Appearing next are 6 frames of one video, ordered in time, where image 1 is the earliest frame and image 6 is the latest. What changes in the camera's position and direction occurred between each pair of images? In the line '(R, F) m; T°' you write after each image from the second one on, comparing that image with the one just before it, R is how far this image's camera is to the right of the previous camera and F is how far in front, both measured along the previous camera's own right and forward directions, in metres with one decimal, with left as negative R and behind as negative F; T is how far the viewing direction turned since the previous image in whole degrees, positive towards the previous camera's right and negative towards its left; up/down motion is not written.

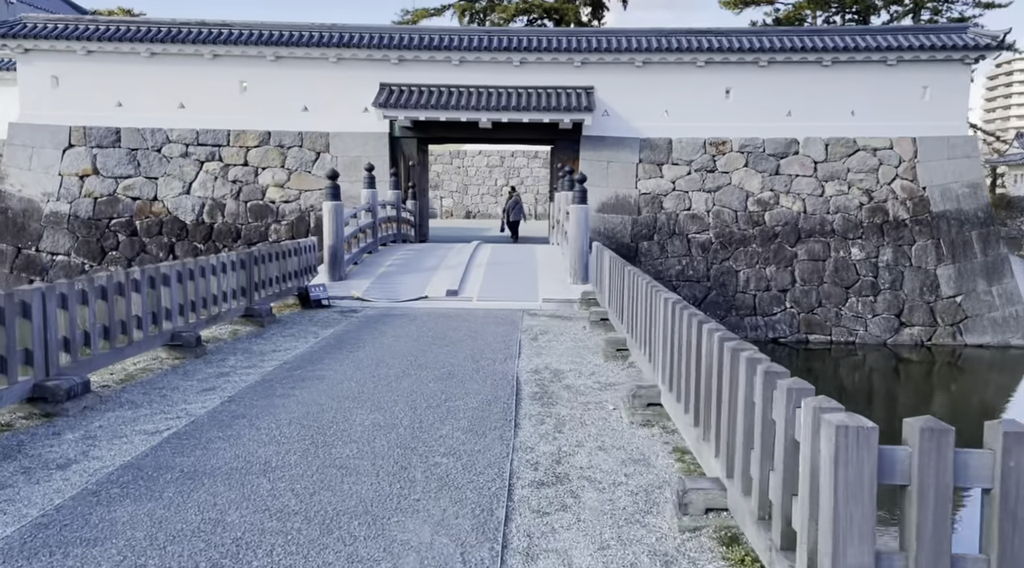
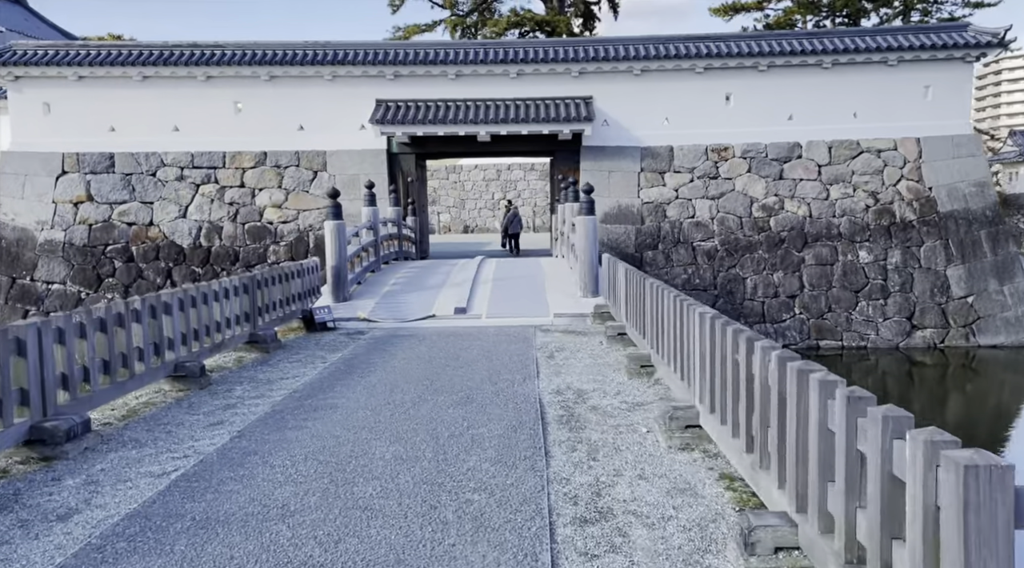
(-0.1, +0.3) m; 0°
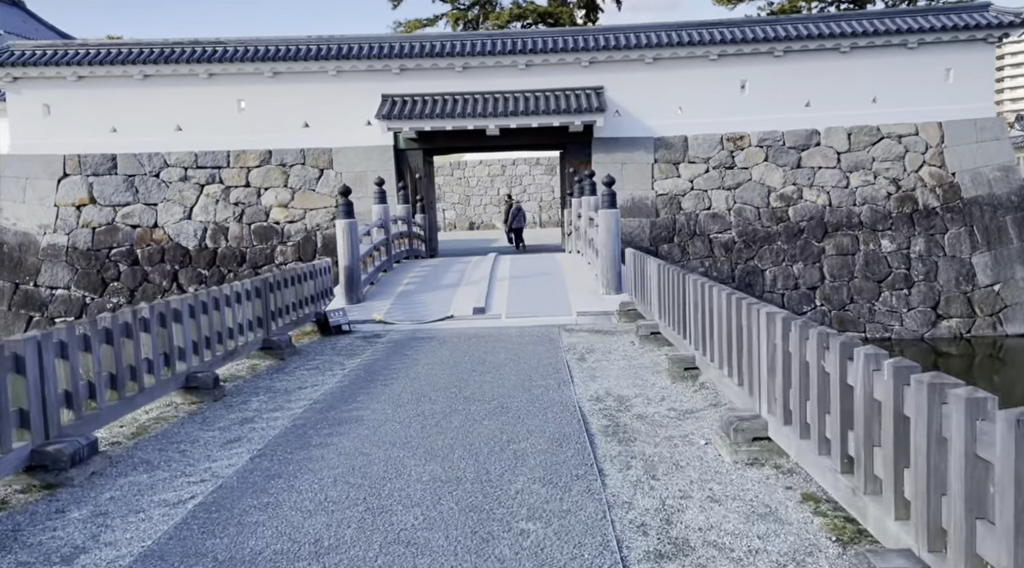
(-0.2, +0.4) m; 0°
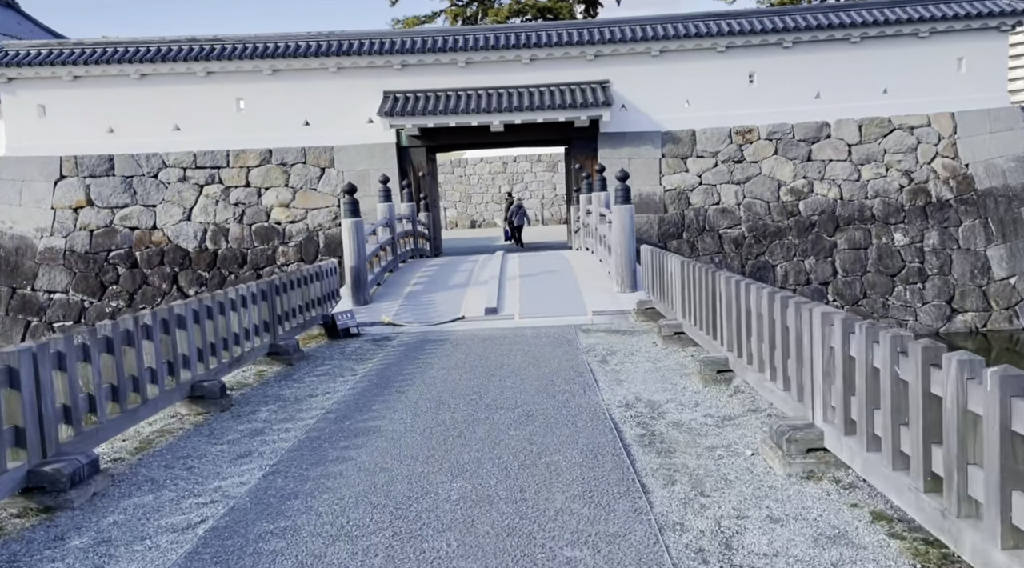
(-0.1, +0.3) m; 0°
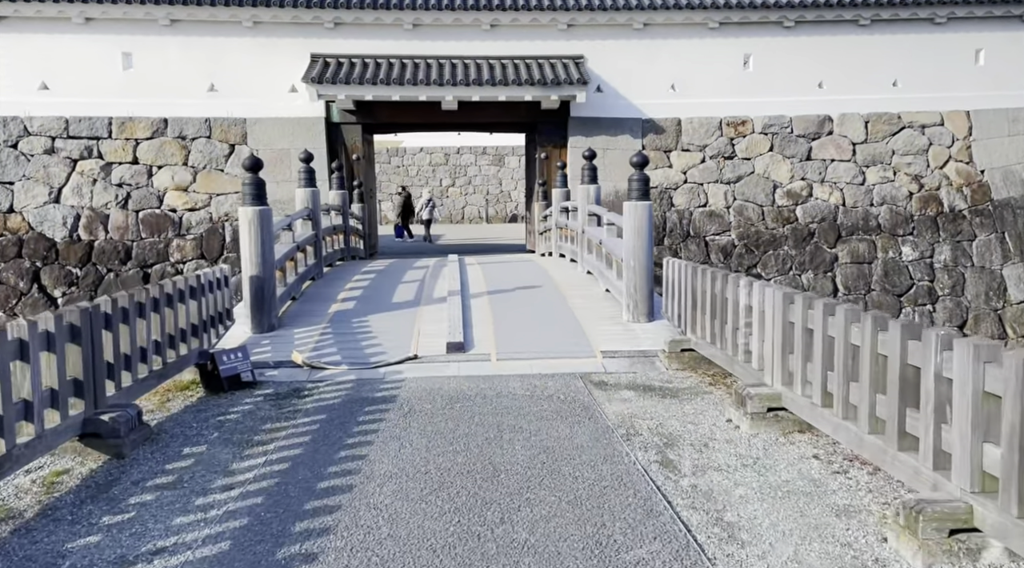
(-0.3, +2.7) m; +4°
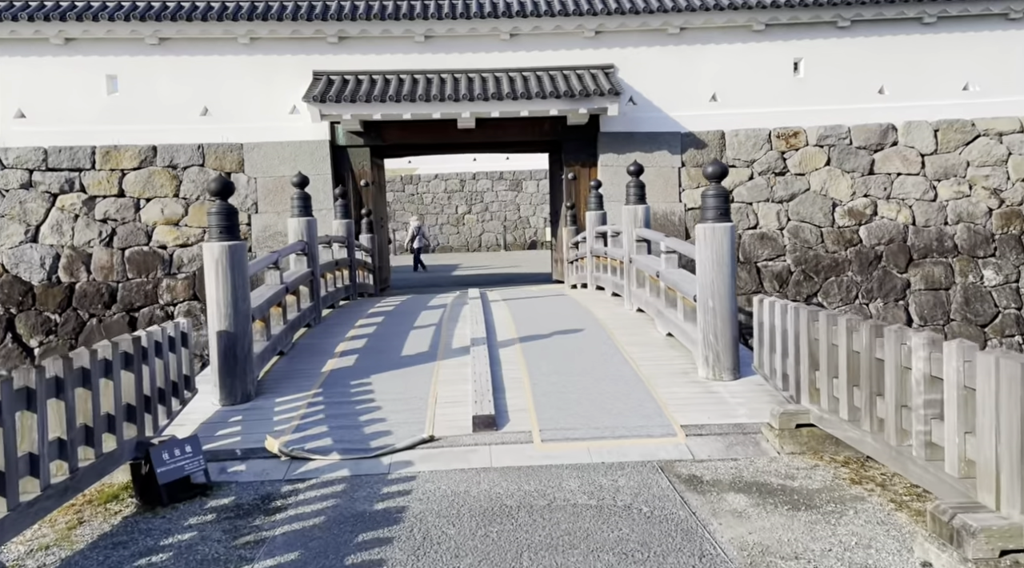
(-0.1, +1.5) m; -1°
